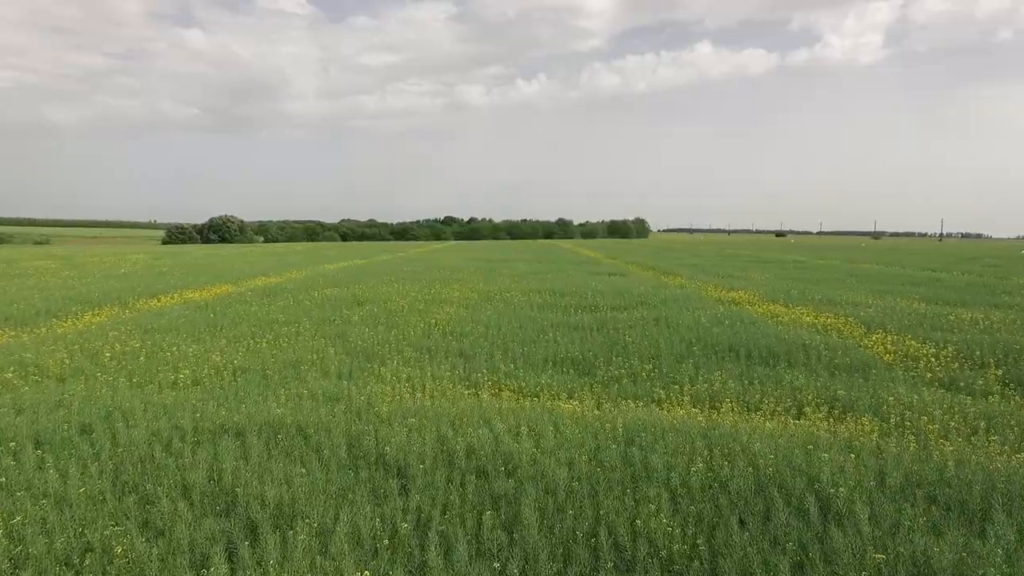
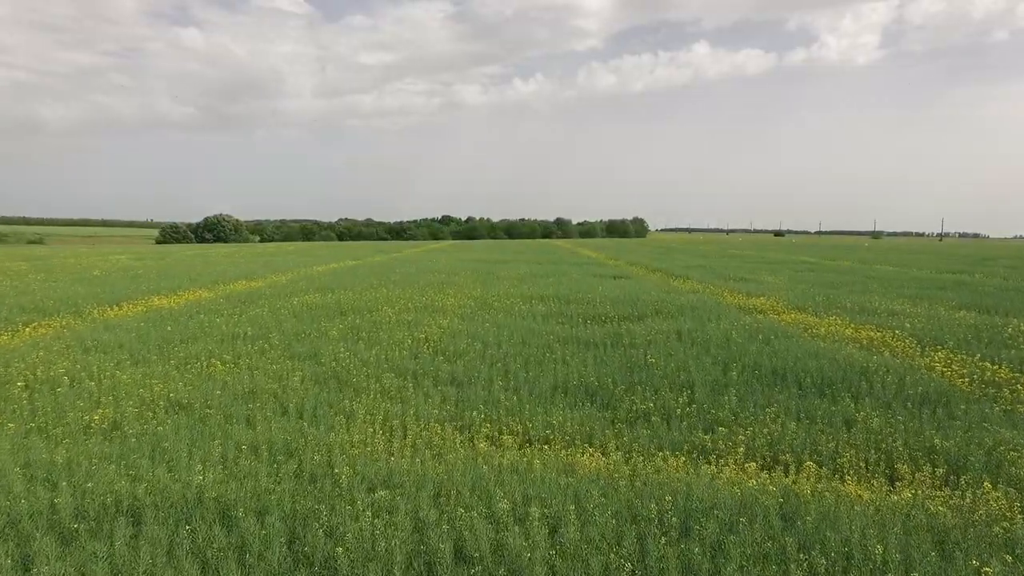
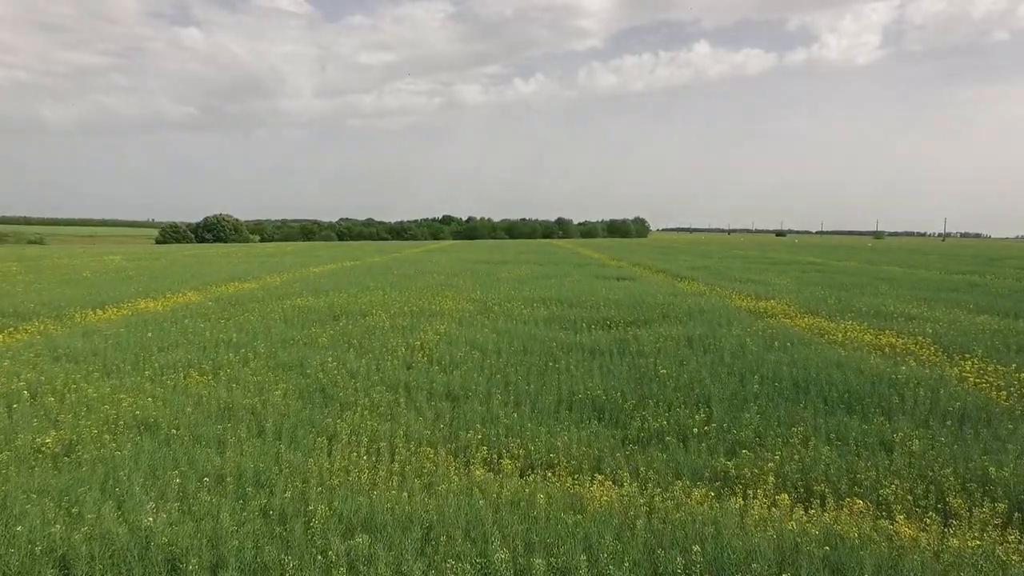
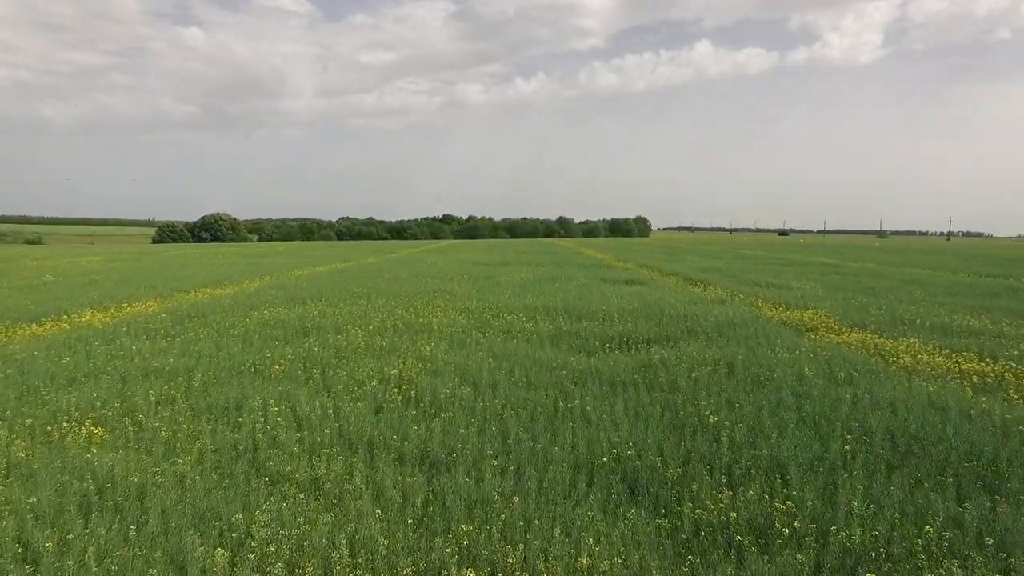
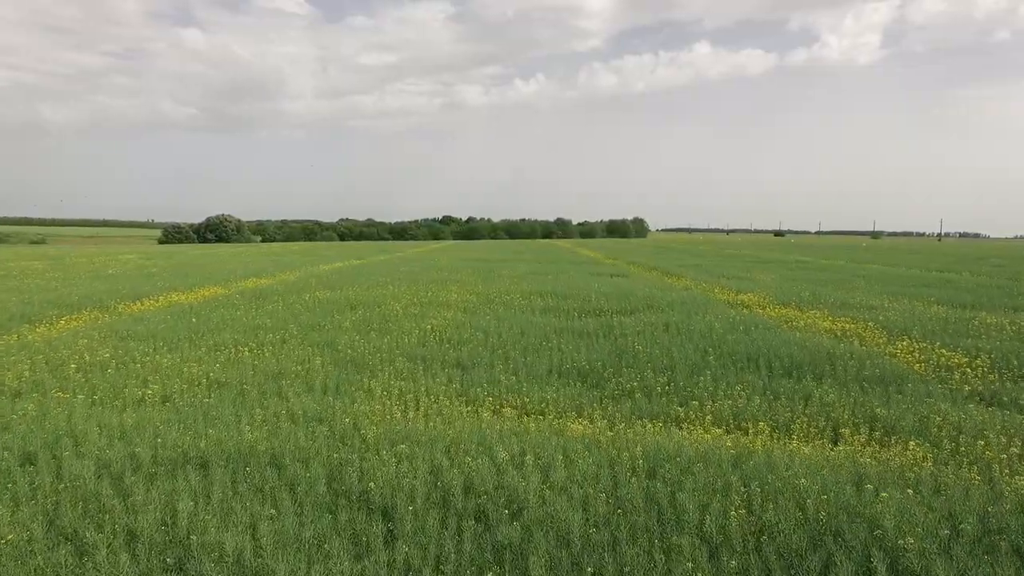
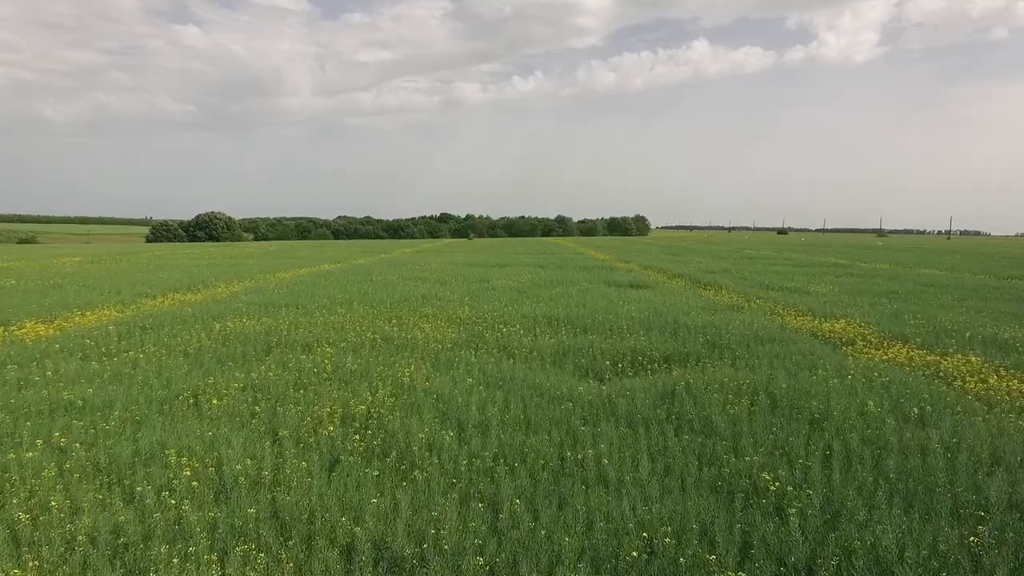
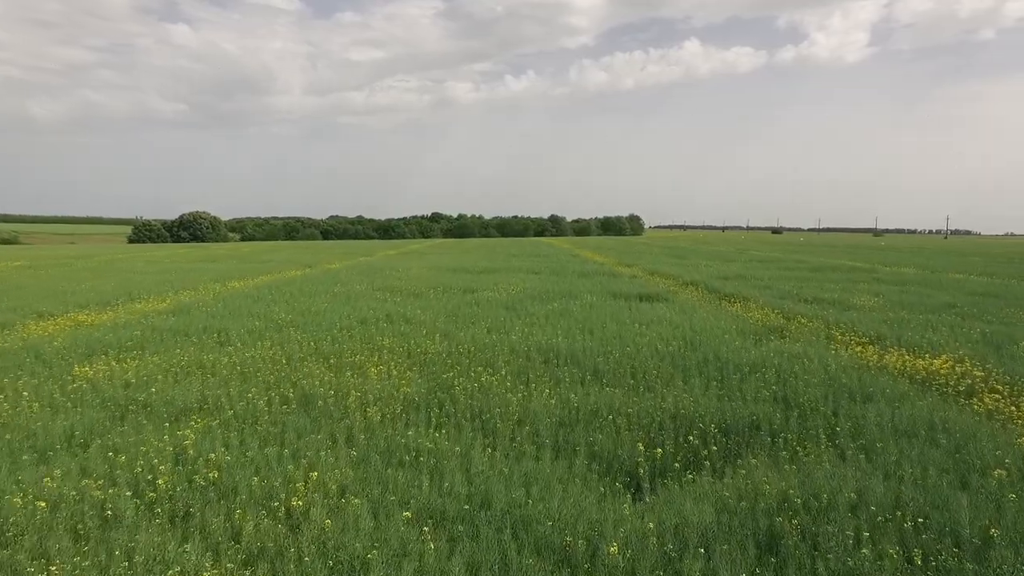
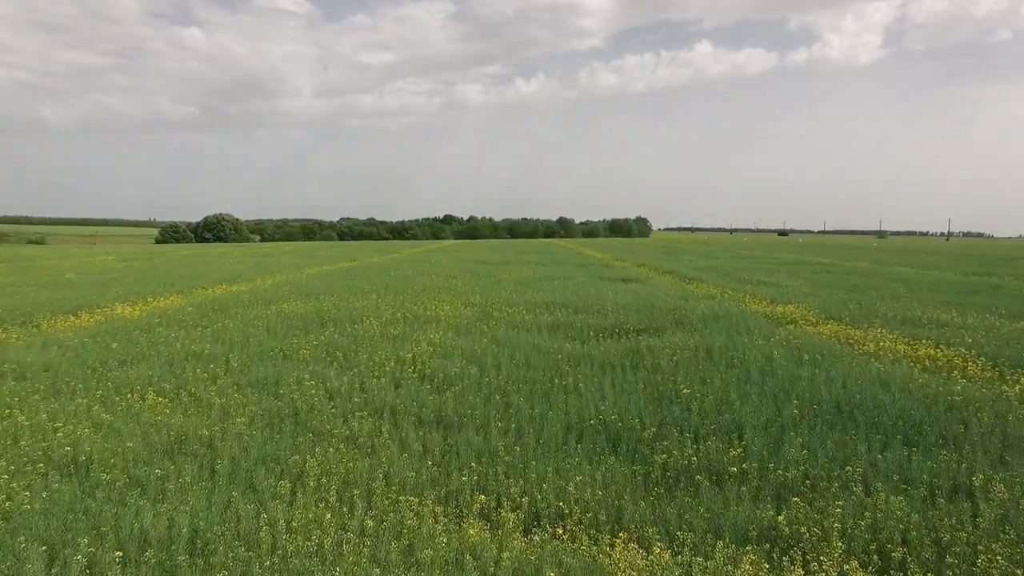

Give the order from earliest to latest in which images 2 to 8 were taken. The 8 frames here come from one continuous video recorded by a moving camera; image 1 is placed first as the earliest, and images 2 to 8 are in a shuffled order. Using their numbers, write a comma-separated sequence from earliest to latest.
5, 2, 3, 8, 4, 6, 7
